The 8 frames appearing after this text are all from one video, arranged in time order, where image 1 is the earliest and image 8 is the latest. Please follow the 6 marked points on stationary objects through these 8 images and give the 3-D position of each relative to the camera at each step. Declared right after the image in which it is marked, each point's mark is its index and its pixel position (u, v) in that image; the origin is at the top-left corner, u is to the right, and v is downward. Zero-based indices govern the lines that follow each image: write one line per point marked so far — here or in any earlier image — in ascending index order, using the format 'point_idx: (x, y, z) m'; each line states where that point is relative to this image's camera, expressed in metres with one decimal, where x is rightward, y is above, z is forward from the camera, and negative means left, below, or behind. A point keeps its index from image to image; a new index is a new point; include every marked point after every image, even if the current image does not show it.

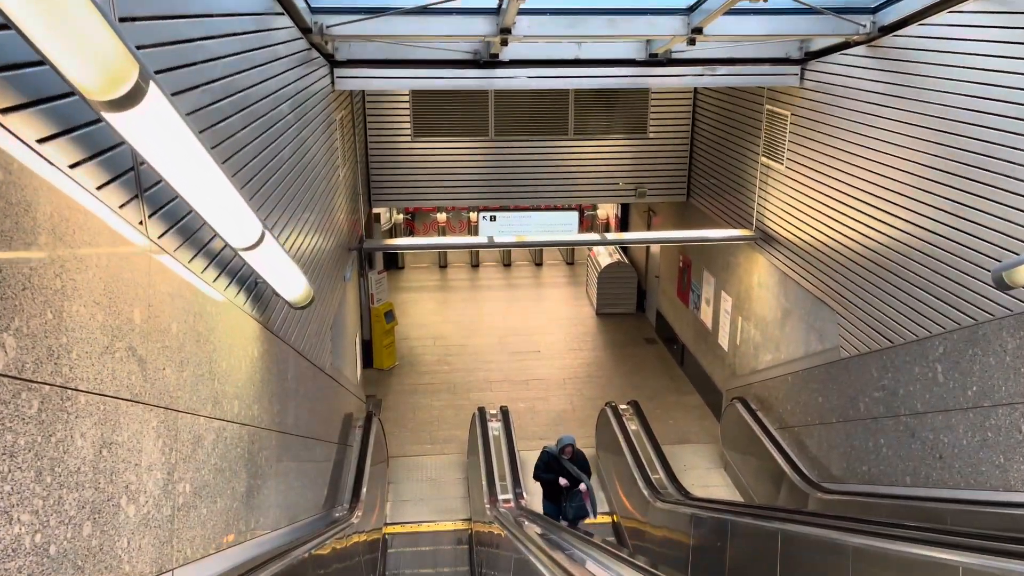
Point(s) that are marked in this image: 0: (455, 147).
0: (-0.7, +1.8, +9.3) m
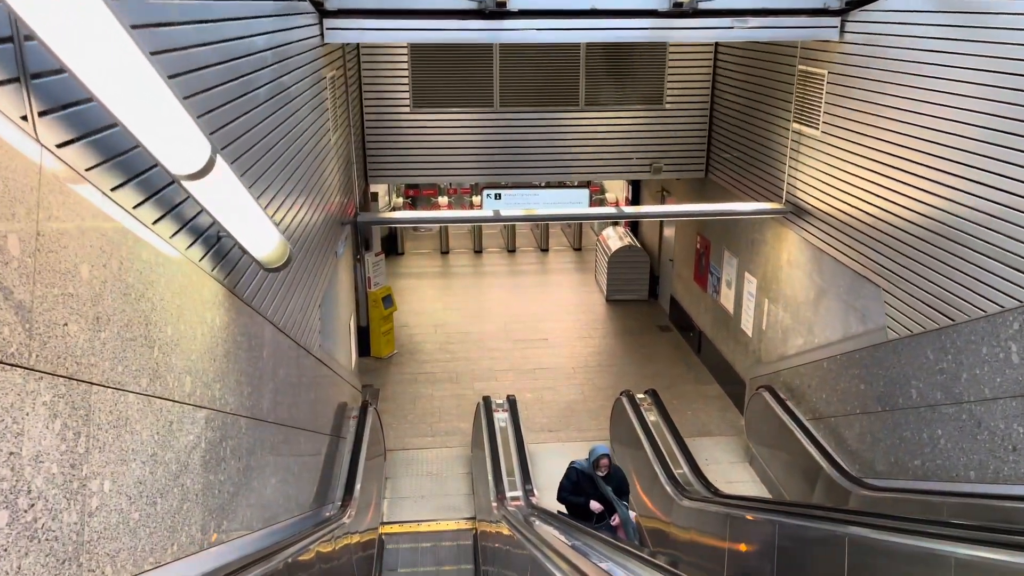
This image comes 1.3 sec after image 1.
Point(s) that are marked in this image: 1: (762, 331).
0: (-0.7, +2.0, +8.7) m
1: (+2.7, -0.5, +7.8) m
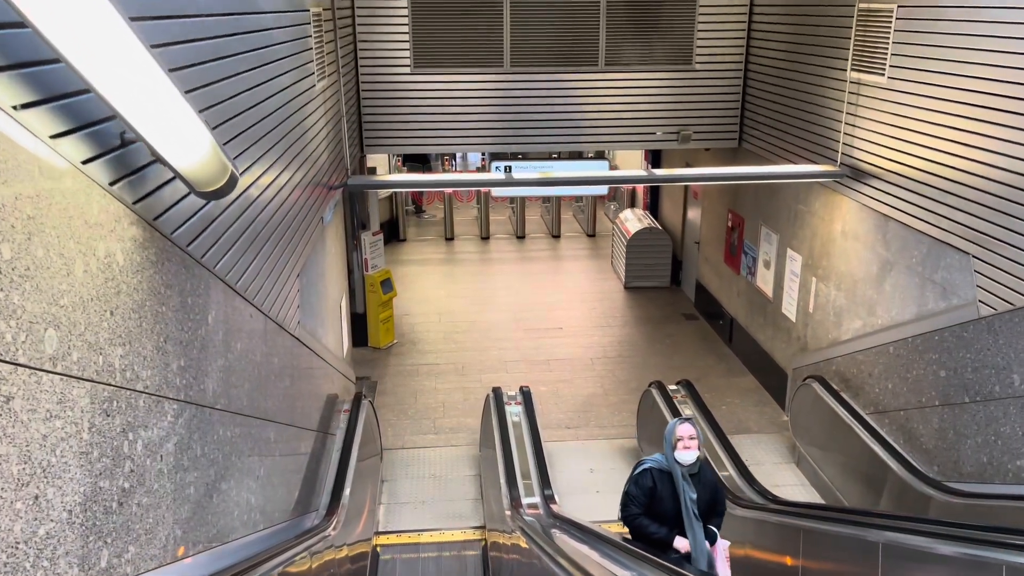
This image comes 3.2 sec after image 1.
0: (-0.5, +2.2, +7.8) m
1: (+2.8, -0.3, +6.9) m
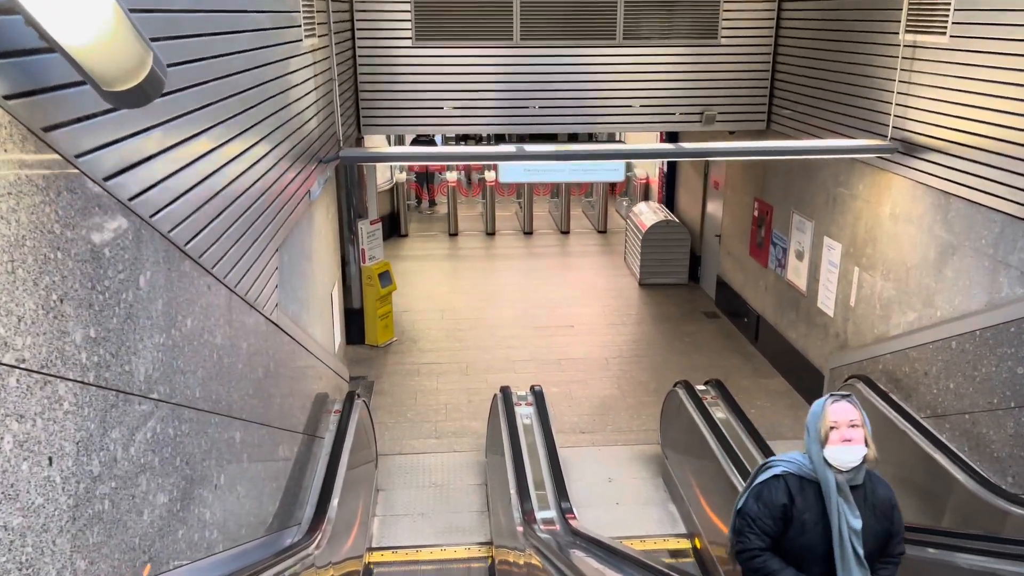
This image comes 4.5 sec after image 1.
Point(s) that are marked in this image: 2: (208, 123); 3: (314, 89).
0: (-0.4, +2.3, +7.2) m
1: (+2.9, -0.2, +6.2) m
2: (-1.2, +0.7, +2.9) m
3: (-1.4, +1.4, +5.2) m
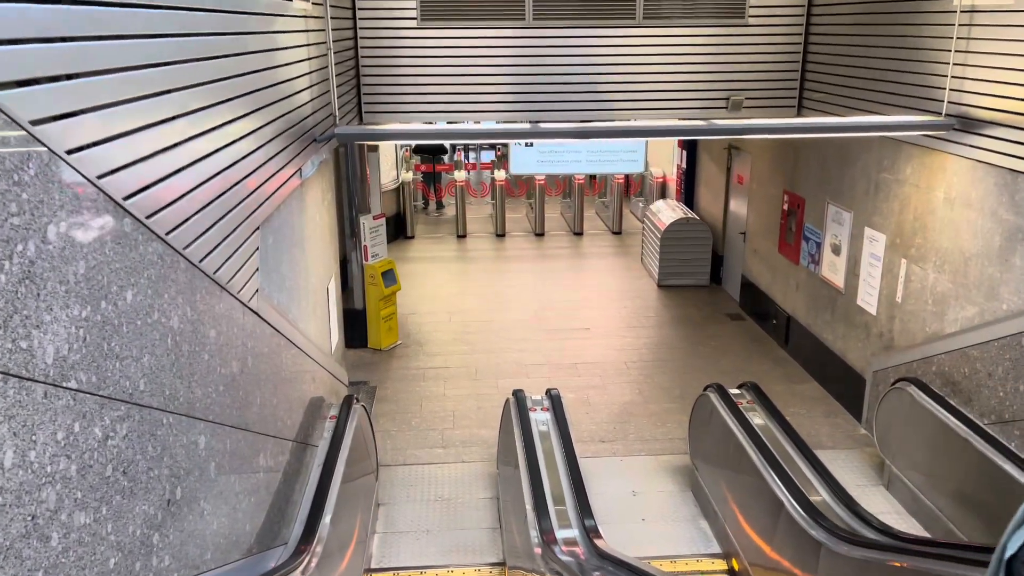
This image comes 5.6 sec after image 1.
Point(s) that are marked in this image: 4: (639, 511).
0: (-0.3, +2.3, +6.7) m
1: (+3.0, -0.2, +5.7) m
2: (-1.2, +0.8, +2.4) m
3: (-1.3, +1.5, +4.8) m
4: (+0.9, -1.6, +5.1) m
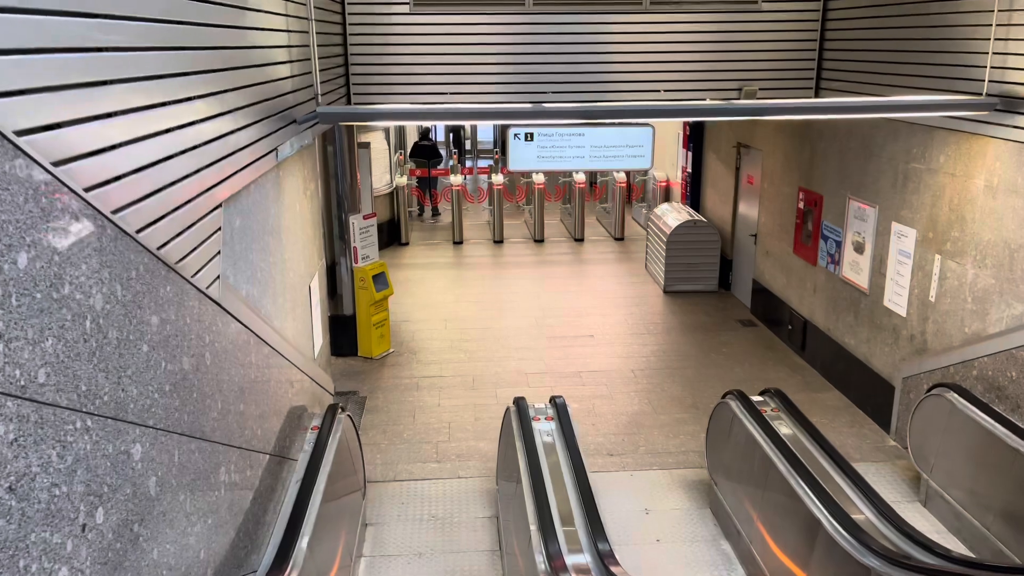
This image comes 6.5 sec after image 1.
0: (-0.3, +2.3, +6.3) m
1: (+3.0, -0.1, +5.2) m
2: (-1.2, +0.8, +2.0) m
3: (-1.3, +1.5, +4.3) m
4: (+0.9, -1.6, +4.6) m
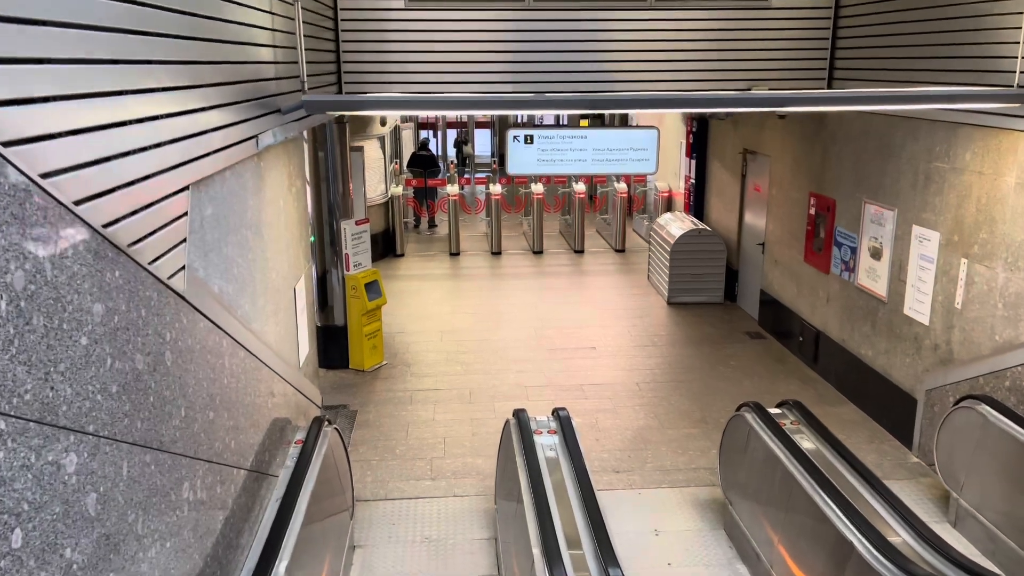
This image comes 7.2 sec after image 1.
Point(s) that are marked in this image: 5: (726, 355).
0: (-0.3, +2.3, +6.0) m
1: (+3.0, -0.2, +4.9) m
2: (-1.2, +0.9, +1.7) m
3: (-1.3, +1.5, +4.1) m
4: (+0.9, -1.6, +4.3) m
5: (+2.2, -0.7, +7.3) m
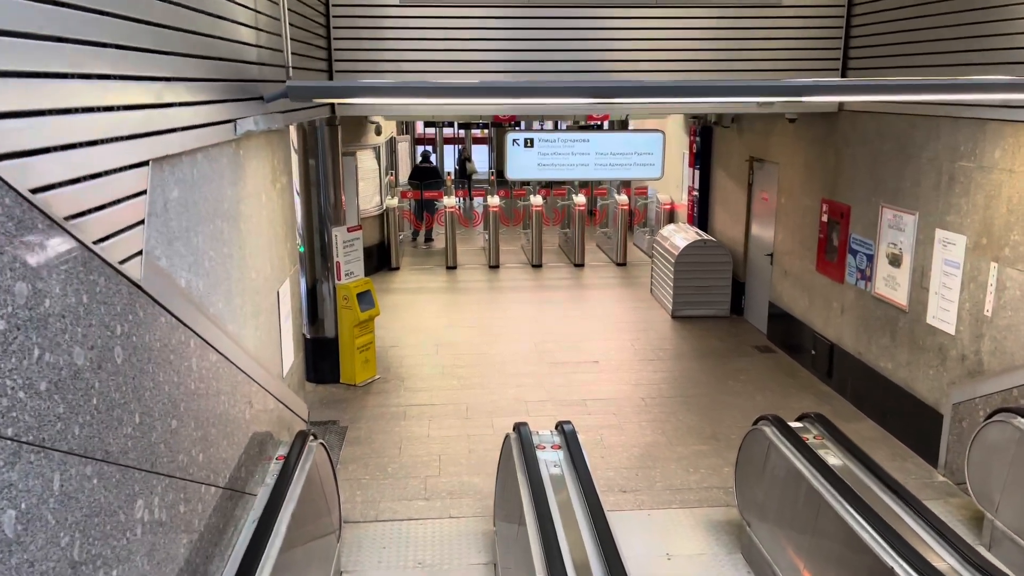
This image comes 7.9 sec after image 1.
0: (-0.3, +2.2, +5.8) m
1: (+3.0, -0.2, +4.6) m
2: (-1.1, +0.9, +1.4) m
3: (-1.3, +1.5, +3.8) m
4: (+0.9, -1.6, +3.9) m
5: (+2.2, -0.8, +7.0) m
